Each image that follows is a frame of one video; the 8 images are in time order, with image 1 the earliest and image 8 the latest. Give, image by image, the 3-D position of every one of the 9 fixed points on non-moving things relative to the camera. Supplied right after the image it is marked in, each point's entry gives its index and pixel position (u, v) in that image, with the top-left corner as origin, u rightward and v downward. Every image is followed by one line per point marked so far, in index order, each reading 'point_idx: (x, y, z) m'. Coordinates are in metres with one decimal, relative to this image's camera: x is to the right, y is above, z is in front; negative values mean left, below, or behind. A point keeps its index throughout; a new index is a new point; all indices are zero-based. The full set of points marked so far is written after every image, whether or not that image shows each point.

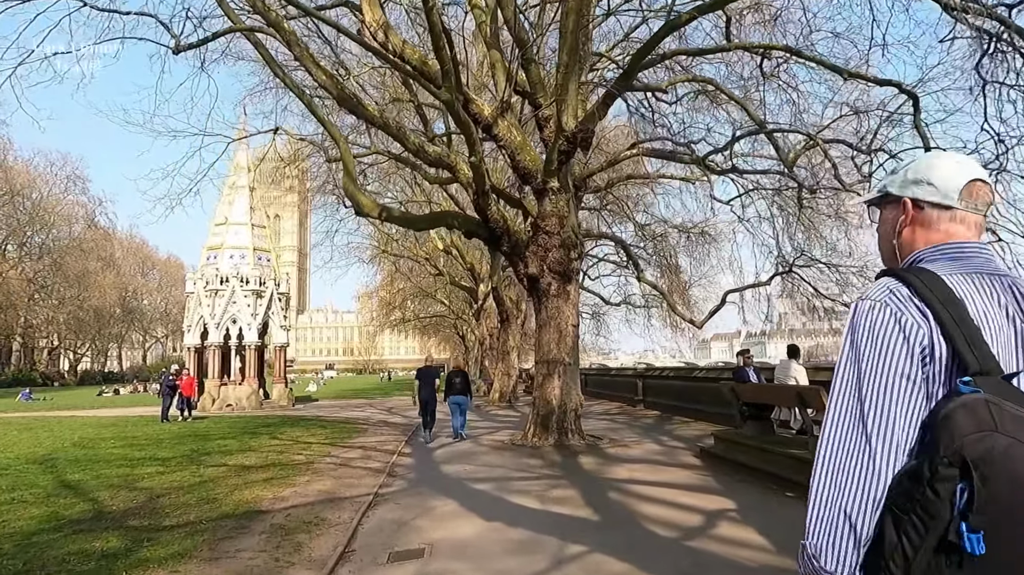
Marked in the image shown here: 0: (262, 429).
0: (-6.5, -3.7, +17.4) m
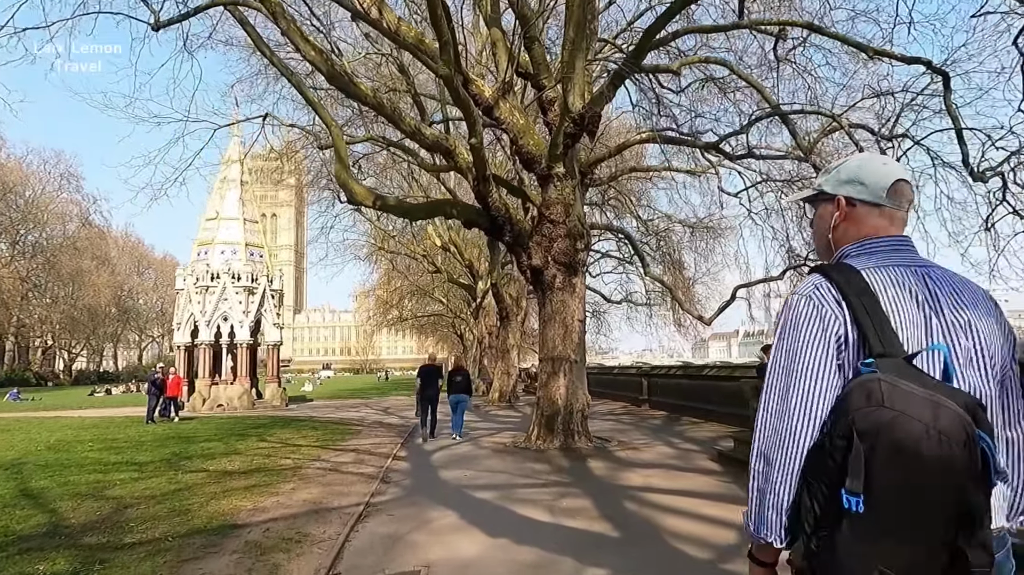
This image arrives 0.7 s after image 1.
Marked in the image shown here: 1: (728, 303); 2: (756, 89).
0: (-6.5, -3.6, +16.6) m
1: (+6.3, -0.4, +19.3) m
2: (+5.5, +4.4, +14.8) m
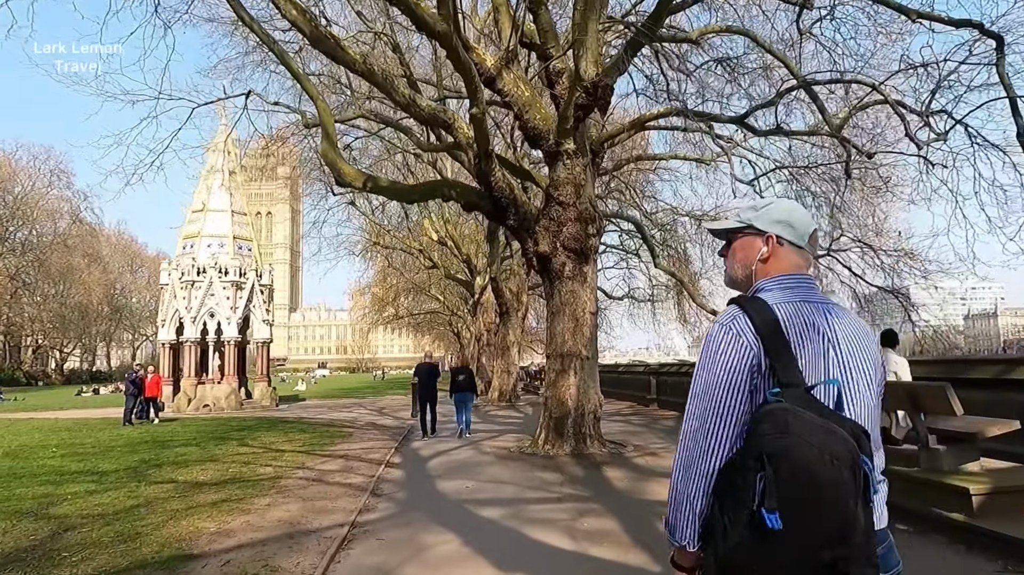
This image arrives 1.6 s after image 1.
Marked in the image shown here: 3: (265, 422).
0: (-6.4, -3.4, +15.4) m
1: (+6.4, -0.2, +18.2) m
2: (+5.5, +4.6, +13.6) m
3: (-7.1, -3.9, +19.4) m
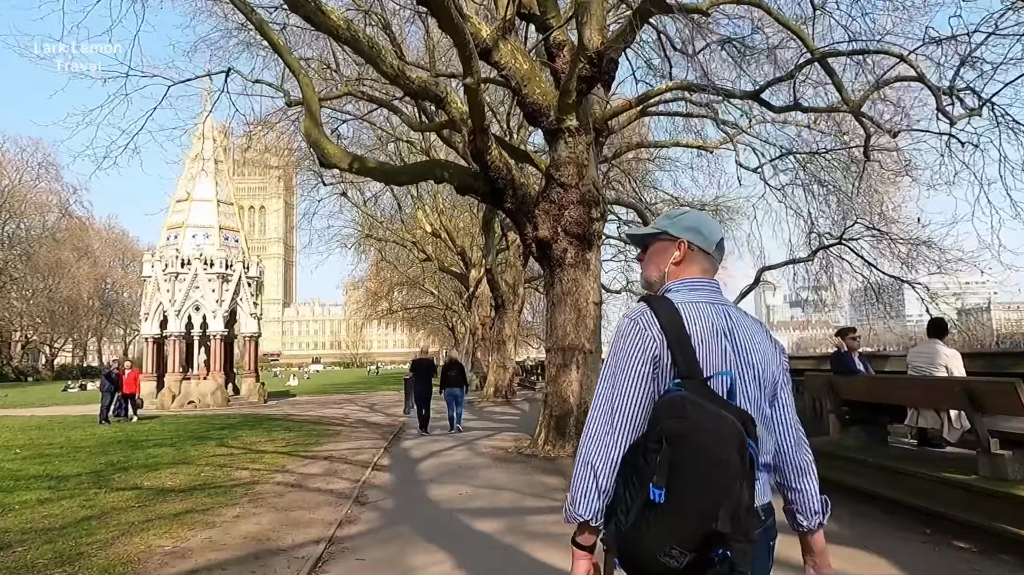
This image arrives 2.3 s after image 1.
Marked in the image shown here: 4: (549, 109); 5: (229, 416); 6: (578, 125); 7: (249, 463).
0: (-6.5, -3.2, +14.5) m
1: (+6.3, 0.0, +17.4) m
2: (+5.5, +4.8, +12.8) m
3: (-7.2, -3.6, +18.5) m
4: (+0.6, +2.9, +10.7) m
5: (-8.5, -3.8, +20.0) m
6: (+1.0, +2.6, +10.6) m
7: (-4.1, -2.7, +10.3) m
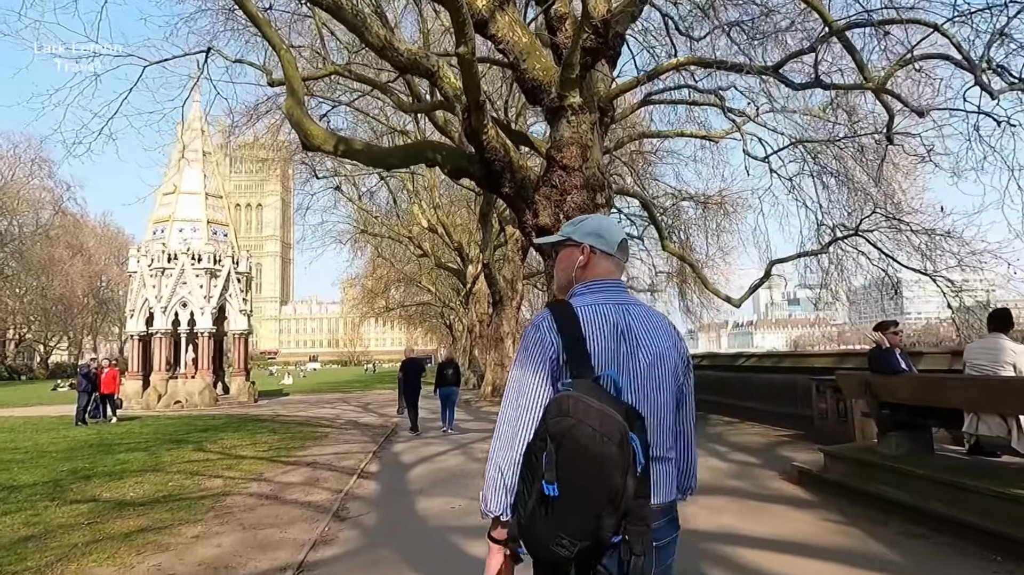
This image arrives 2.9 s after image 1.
0: (-6.5, -3.0, +13.7) m
1: (+6.2, +0.2, +16.6) m
2: (+5.4, +5.0, +12.0) m
3: (-7.3, -3.5, +17.7) m
4: (+0.6, +3.0, +9.9) m
5: (-8.5, -3.7, +19.2) m
6: (+1.0, +2.7, +9.7) m
7: (-4.1, -2.6, +9.5) m
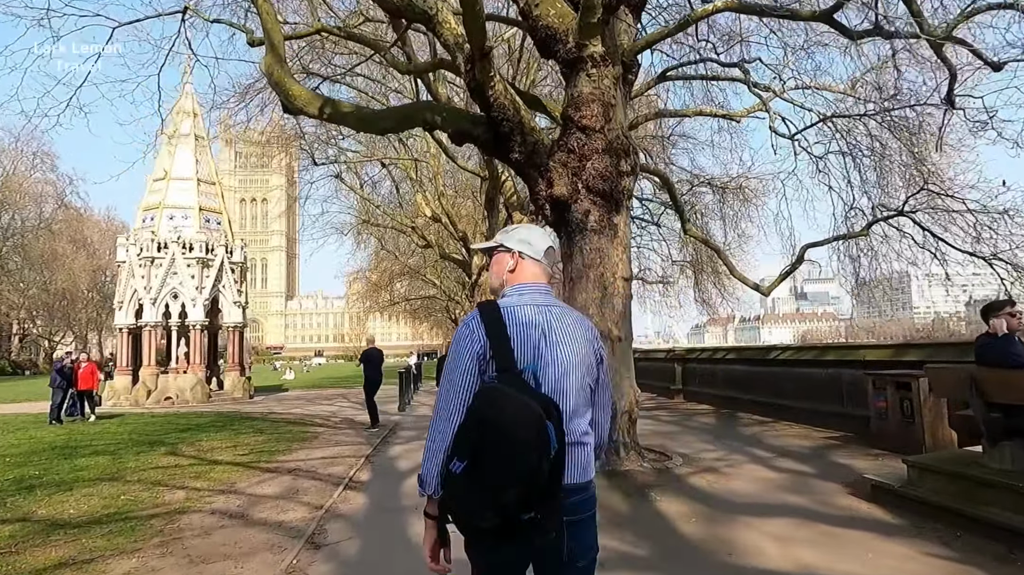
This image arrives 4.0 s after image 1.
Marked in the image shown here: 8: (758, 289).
0: (-6.3, -2.8, +12.5) m
1: (+6.4, +0.5, +15.2) m
2: (+5.6, +5.2, +10.6) m
3: (-7.1, -3.2, +16.5) m
4: (+0.7, +3.2, +8.5) m
5: (-8.3, -3.4, +17.9) m
6: (+1.1, +2.9, +8.4) m
7: (-4.0, -2.4, +8.2) m
8: (+5.6, -0.1, +15.1) m
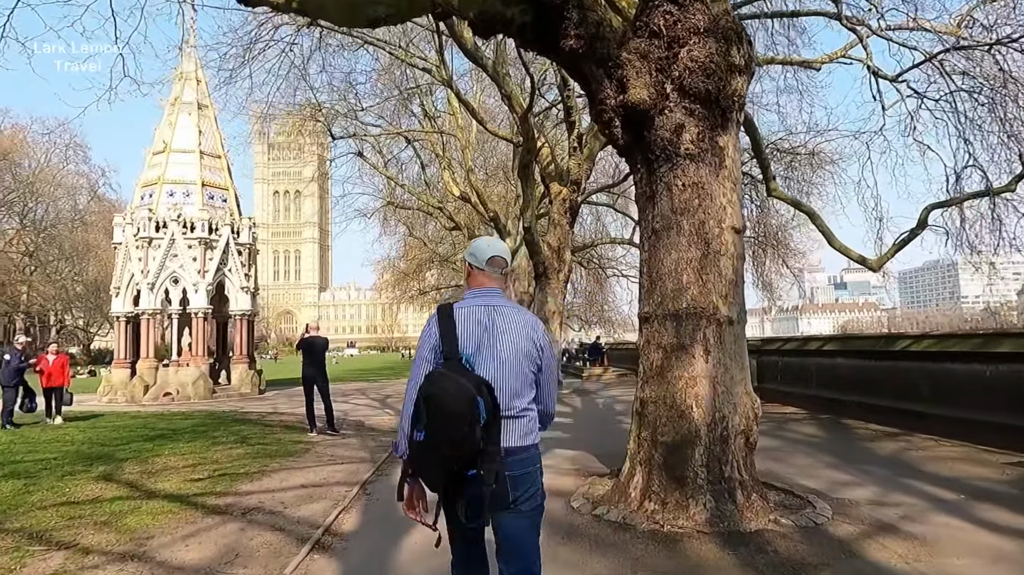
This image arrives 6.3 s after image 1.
0: (-5.7, -2.4, +10.0) m
1: (+7.2, +1.0, +12.0) m
2: (+6.1, +5.6, +7.4) m
3: (-6.2, -2.8, +14.0) m
4: (+1.1, +3.6, +5.6) m
5: (-7.4, -2.9, +15.5) m
6: (+1.6, +3.3, +5.5) m
7: (-3.5, -2.0, +5.6) m
8: (+6.3, +0.4, +12.0) m
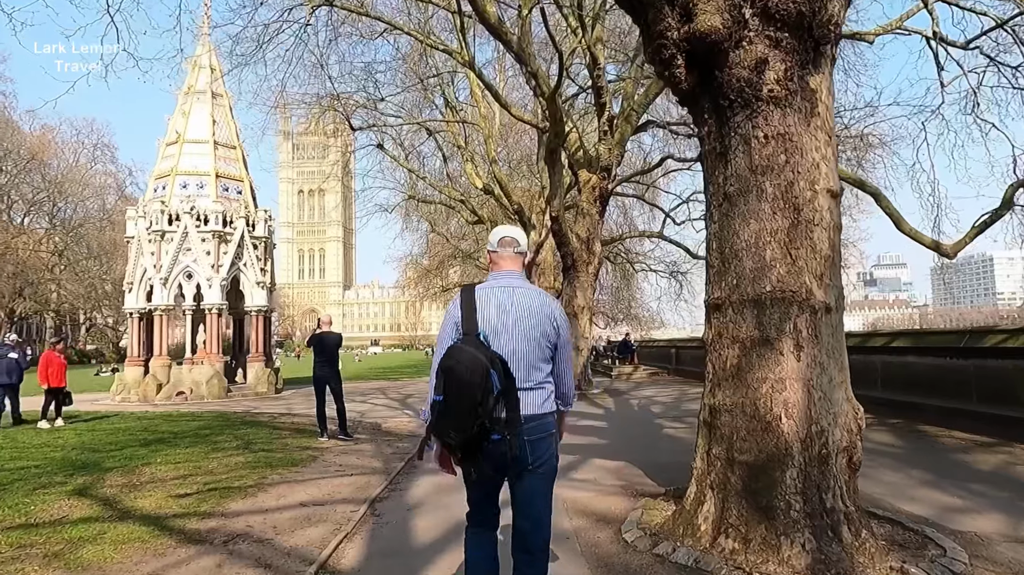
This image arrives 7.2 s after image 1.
0: (-5.3, -2.2, +9.1) m
1: (+7.7, +1.2, +10.7) m
2: (+6.4, +5.8, +6.1) m
3: (-5.7, -2.6, +13.1) m
4: (+1.4, +3.7, +4.4) m
5: (-6.7, -2.8, +14.7) m
6: (+1.8, +3.5, +4.3) m
7: (-3.3, -1.9, +4.6) m
8: (+6.8, +0.6, +10.7) m
